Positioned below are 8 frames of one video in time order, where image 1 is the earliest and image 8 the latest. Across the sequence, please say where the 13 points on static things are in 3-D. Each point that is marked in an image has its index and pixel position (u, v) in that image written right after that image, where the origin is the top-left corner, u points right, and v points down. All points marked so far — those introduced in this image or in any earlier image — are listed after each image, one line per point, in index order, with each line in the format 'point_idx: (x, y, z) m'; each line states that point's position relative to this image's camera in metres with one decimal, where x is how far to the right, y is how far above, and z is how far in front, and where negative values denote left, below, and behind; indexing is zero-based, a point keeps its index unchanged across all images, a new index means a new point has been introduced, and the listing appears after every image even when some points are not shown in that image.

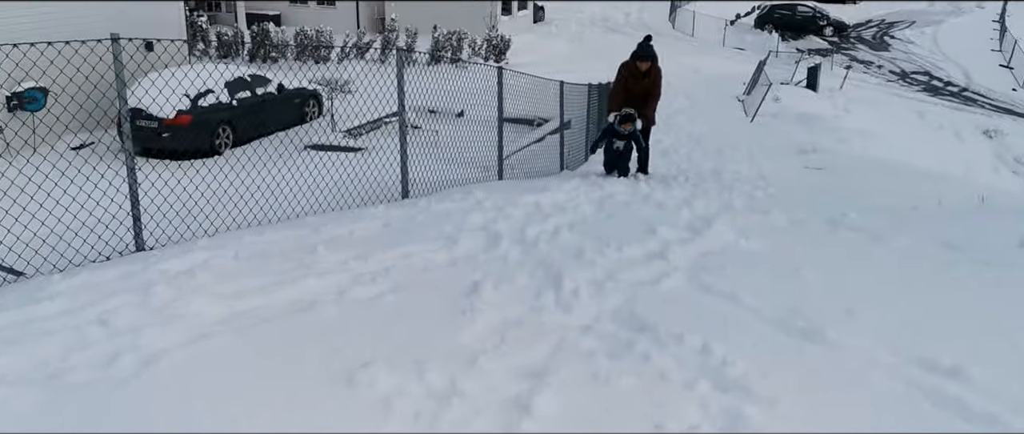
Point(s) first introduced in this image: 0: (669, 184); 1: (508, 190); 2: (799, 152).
0: (+1.5, +0.3, +7.5) m
1: (0.0, +0.2, +6.2) m
2: (+4.6, +1.0, +12.9) m
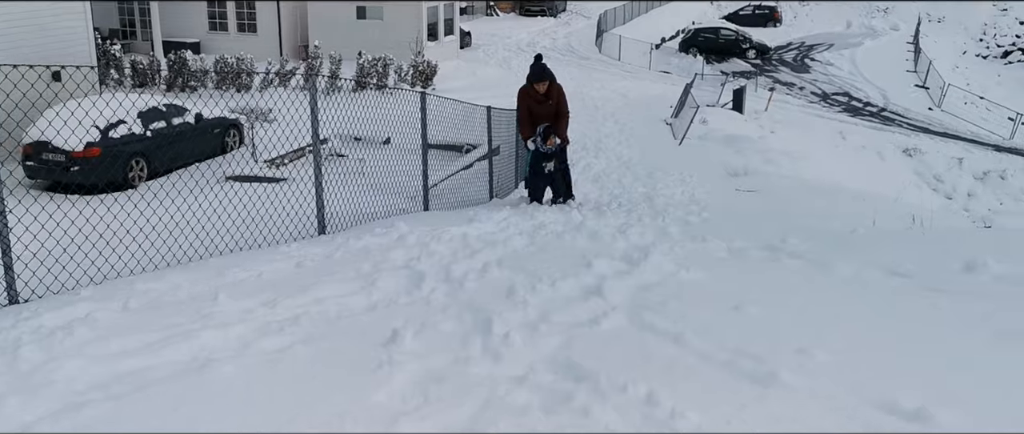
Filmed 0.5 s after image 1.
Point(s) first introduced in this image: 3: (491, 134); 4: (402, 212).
0: (+0.8, 0.0, +7.2) m
1: (-0.5, 0.0, +5.8) m
2: (+3.4, +0.6, +12.9) m
3: (-0.2, +0.9, +8.5) m
4: (-1.0, 0.0, +7.1) m
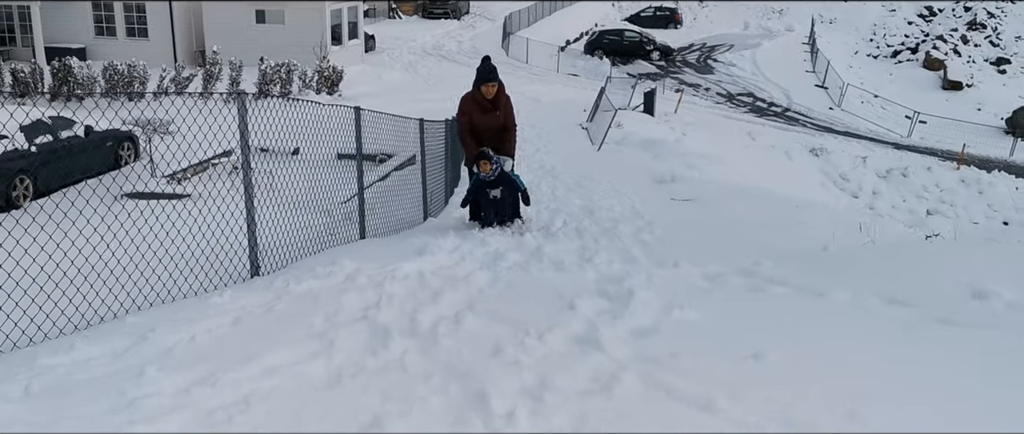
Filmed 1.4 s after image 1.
0: (+0.4, -0.2, +6.8) m
1: (-0.8, -0.3, +5.2) m
2: (+2.3, +0.5, +12.7) m
3: (-0.9, +0.7, +7.9) m
4: (-1.4, -0.2, +6.5) m
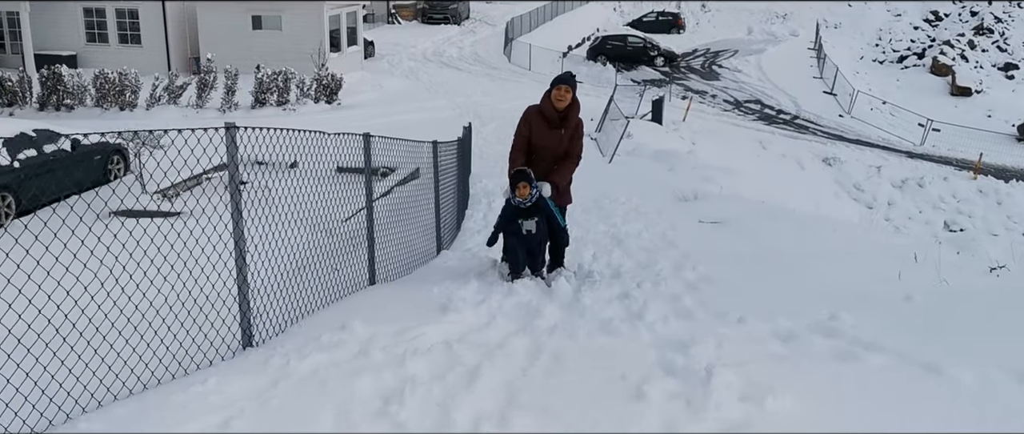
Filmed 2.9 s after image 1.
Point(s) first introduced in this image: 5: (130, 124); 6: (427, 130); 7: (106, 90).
0: (+0.6, -0.4, +6.0) m
1: (-0.6, -0.5, +4.5) m
2: (+2.4, +0.2, +12.0) m
3: (-0.7, +0.4, +7.2) m
4: (-1.2, -0.5, +5.7) m
5: (-8.2, +2.0, +17.4) m
6: (-1.9, +1.9, +17.7) m
7: (-9.3, +2.9, +18.5) m
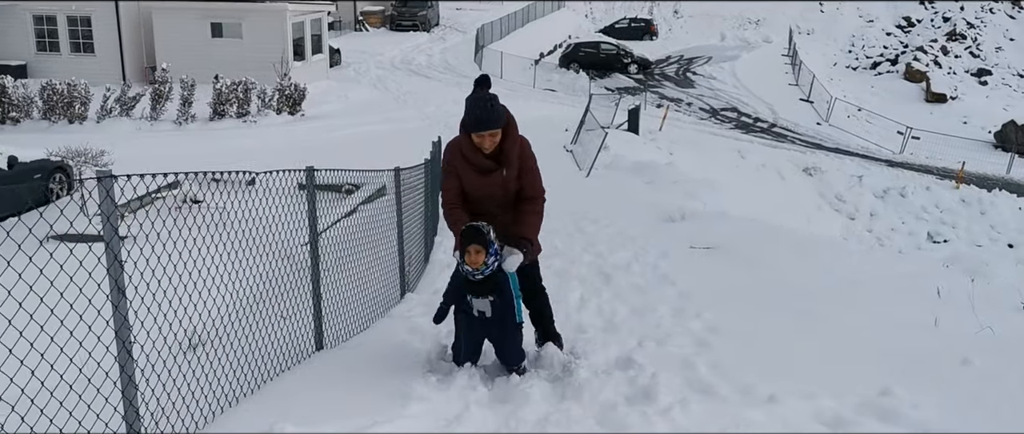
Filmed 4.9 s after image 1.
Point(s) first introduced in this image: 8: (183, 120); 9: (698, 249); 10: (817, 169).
0: (+0.4, -0.7, +5.1) m
1: (-0.7, -0.8, +3.5) m
2: (+2.1, -0.1, +11.1) m
3: (-0.9, +0.1, +6.2) m
4: (-1.3, -0.8, +4.7) m
5: (-8.8, +1.6, +16.2) m
6: (-2.4, +1.5, +16.7) m
7: (-9.9, +2.5, +17.3) m
8: (-7.3, +2.1, +18.0) m
9: (+2.1, -0.4, +9.2) m
10: (+7.6, +1.2, +19.8) m
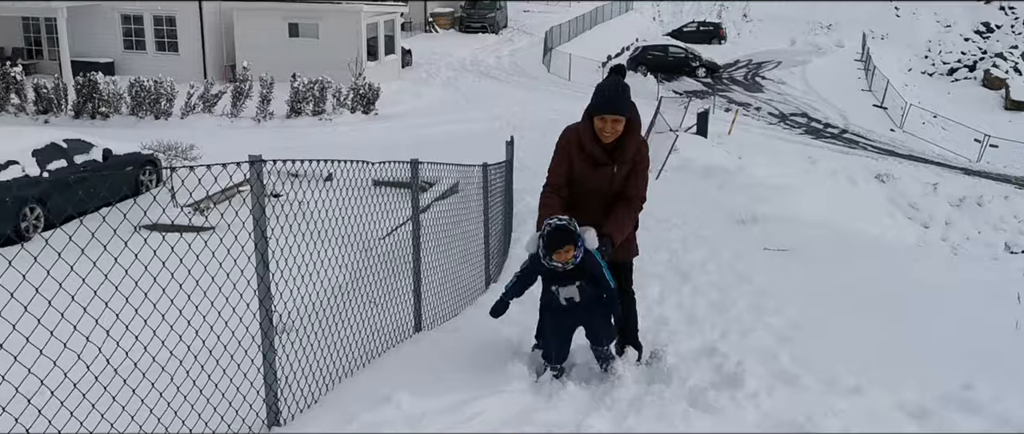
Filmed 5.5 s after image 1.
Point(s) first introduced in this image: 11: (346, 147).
0: (+1.0, -0.7, +5.3) m
1: (-0.3, -0.7, +3.8) m
2: (+3.1, -0.1, +11.2) m
3: (-0.2, +0.1, +6.5) m
4: (-0.8, -0.7, +5.0) m
5: (-7.3, +1.8, +17.0) m
6: (-1.0, +1.6, +17.1) m
7: (-8.3, +2.7, +18.2) m
8: (-5.7, +2.3, +18.7) m
9: (+3.0, -0.4, +9.2) m
10: (+9.2, +1.0, +19.5) m
11: (-3.3, +1.4, +16.4) m
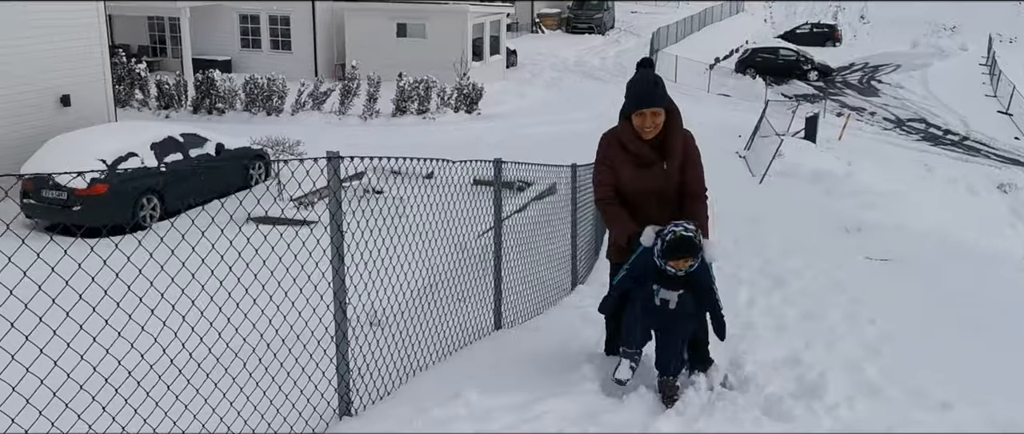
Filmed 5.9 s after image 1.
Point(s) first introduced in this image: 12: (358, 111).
0: (+1.5, -0.7, +5.1) m
1: (+0.1, -0.7, +3.7) m
2: (+4.3, -0.3, +10.7) m
3: (+0.5, +0.1, +6.4) m
4: (-0.3, -0.7, +5.0) m
5: (-5.2, +1.9, +17.7) m
6: (+1.1, +1.6, +17.1) m
7: (-6.1, +2.9, +19.0) m
8: (-3.4, +2.4, +19.2) m
9: (+3.9, -0.5, +8.8) m
10: (+11.4, +0.7, +18.2) m
11: (-1.4, +1.5, +16.7) m
12: (-3.8, +2.6, +19.9) m
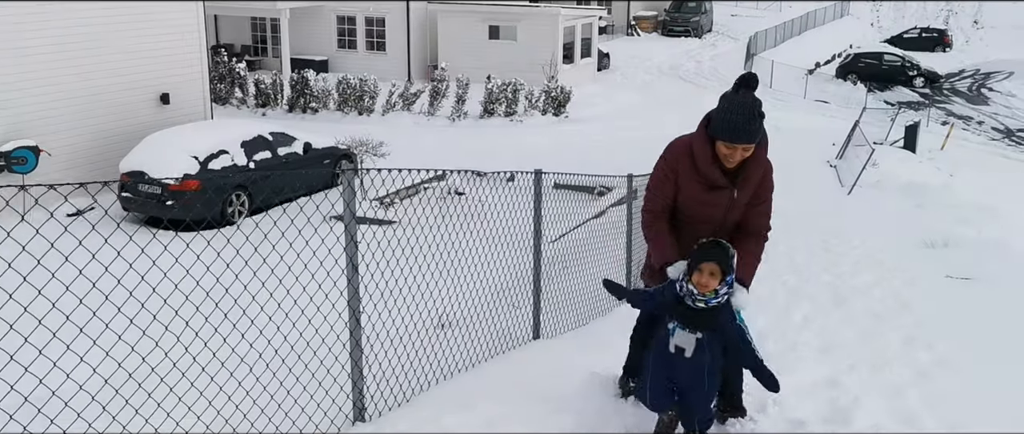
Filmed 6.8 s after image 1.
0: (+1.7, -0.8, +5.1) m
1: (+0.2, -0.8, +3.9) m
2: (+5.2, -0.5, +10.3) m
3: (+0.9, +0.1, +6.5) m
4: (0.0, -0.7, +5.2) m
5: (-3.5, +2.0, +18.4) m
6: (+2.7, +1.4, +17.0) m
7: (-4.1, +3.0, +19.7) m
8: (-1.5, +2.4, +19.6) m
9: (+4.6, -0.7, +8.5) m
10: (+13.1, +0.2, +17.0) m
11: (+0.2, +1.4, +16.9) m
12: (-1.8, +2.6, +20.3) m
